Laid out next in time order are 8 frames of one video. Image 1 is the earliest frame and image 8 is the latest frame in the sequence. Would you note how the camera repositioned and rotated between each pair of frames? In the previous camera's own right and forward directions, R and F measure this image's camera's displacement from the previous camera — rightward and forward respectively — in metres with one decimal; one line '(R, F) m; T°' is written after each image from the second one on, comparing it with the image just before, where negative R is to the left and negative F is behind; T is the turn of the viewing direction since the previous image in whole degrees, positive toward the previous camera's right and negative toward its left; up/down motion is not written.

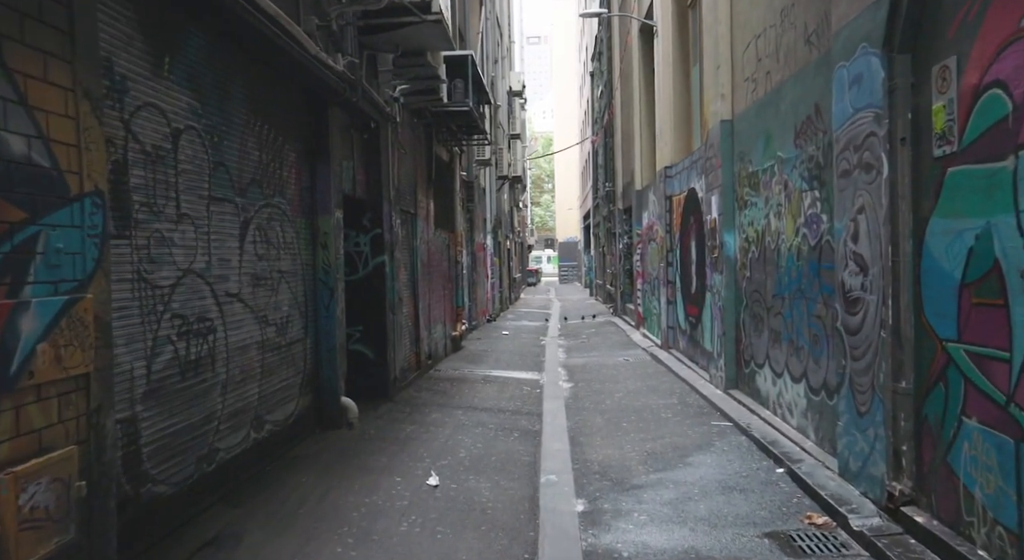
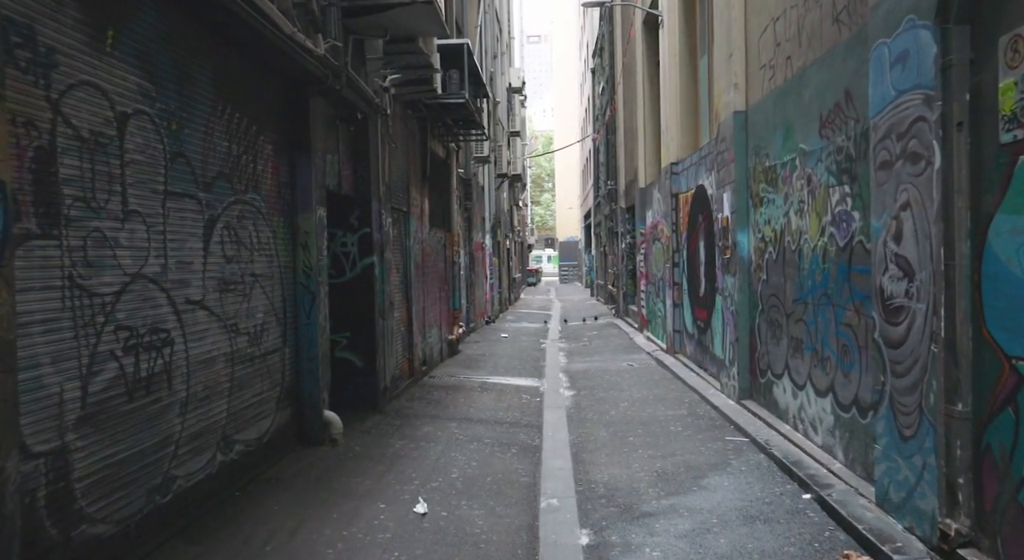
(0.0, +0.6) m; 0°
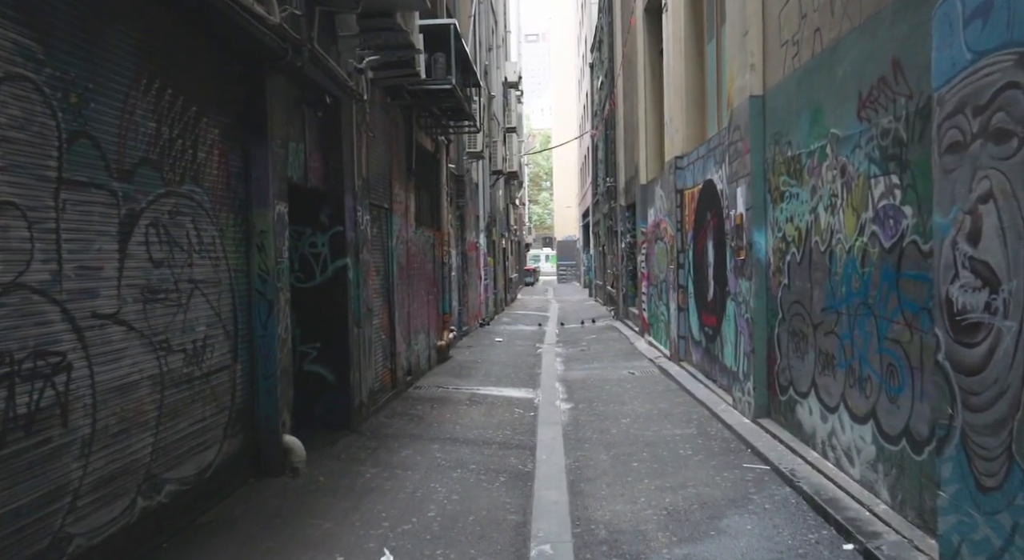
(+0.1, +1.0) m; 0°
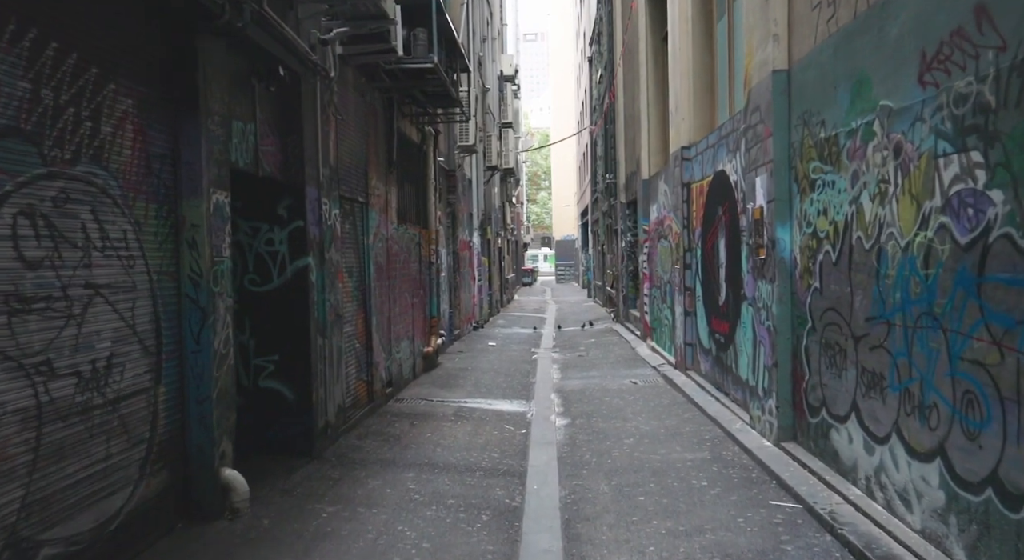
(+0.1, +1.1) m; 0°
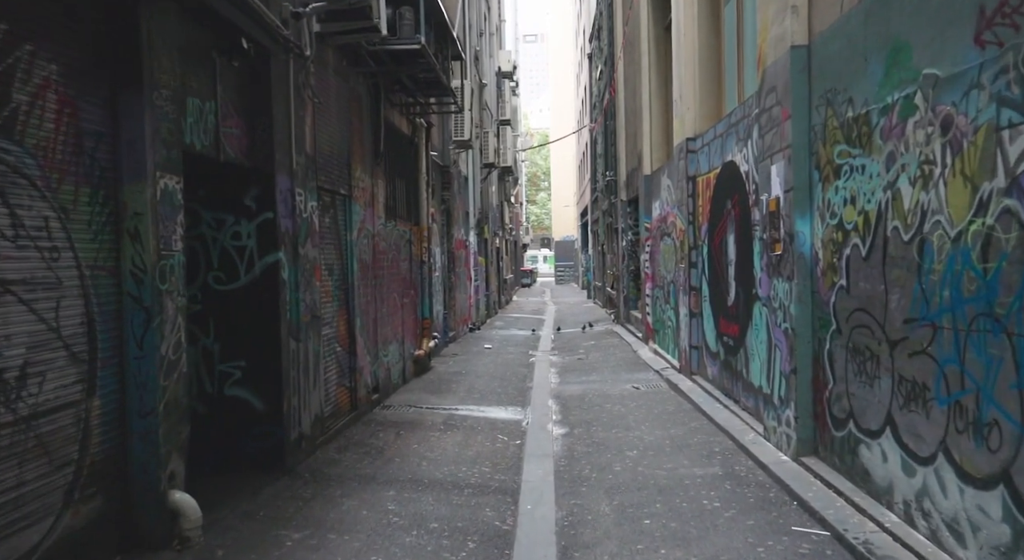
(+0.1, +0.7) m; 0°
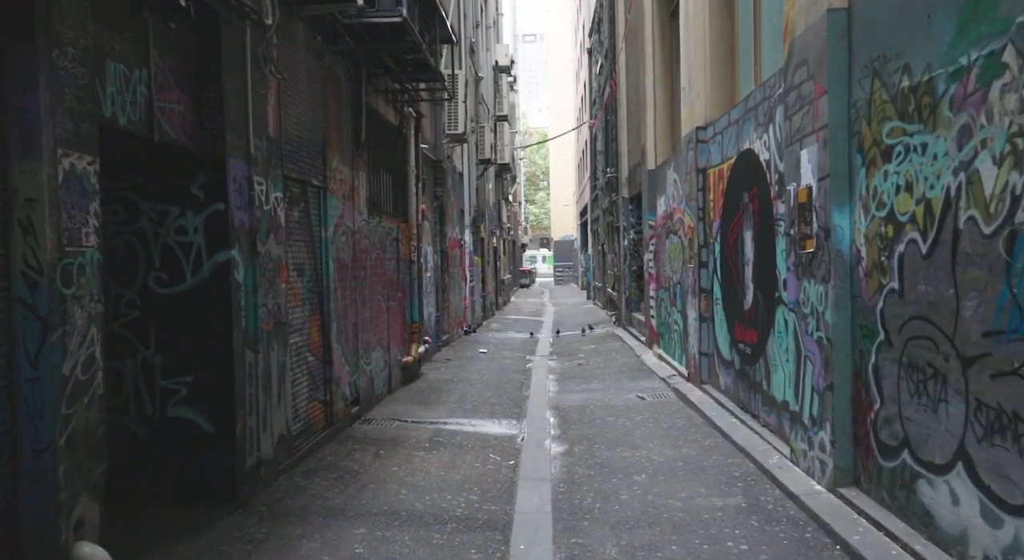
(+0.1, +0.9) m; 0°
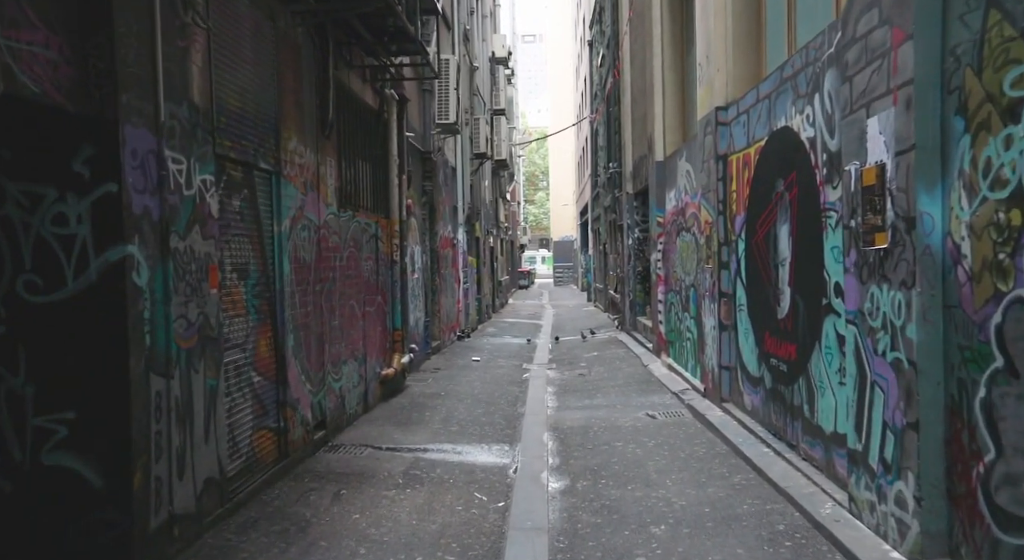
(+0.1, +1.3) m; 0°
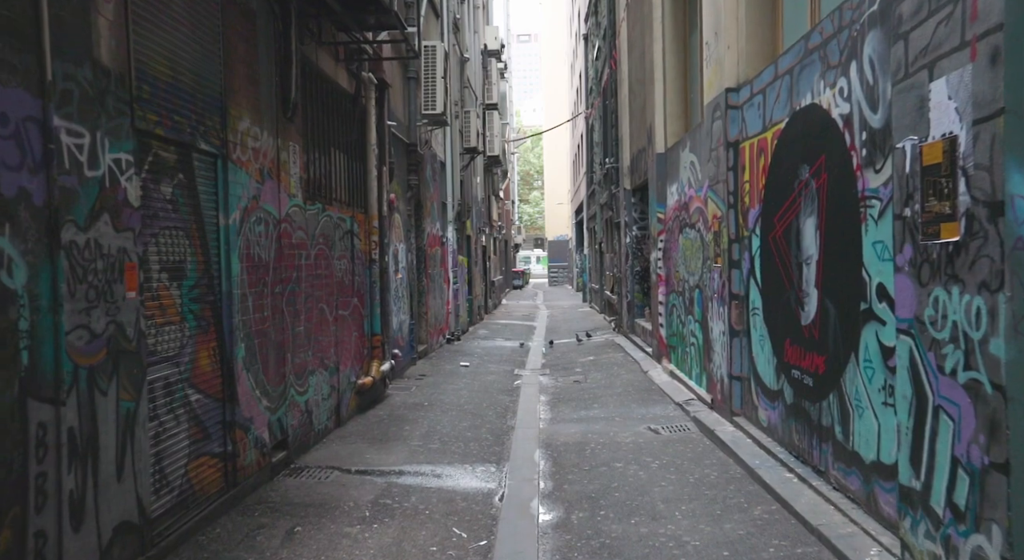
(+0.1, +0.9) m; 0°
